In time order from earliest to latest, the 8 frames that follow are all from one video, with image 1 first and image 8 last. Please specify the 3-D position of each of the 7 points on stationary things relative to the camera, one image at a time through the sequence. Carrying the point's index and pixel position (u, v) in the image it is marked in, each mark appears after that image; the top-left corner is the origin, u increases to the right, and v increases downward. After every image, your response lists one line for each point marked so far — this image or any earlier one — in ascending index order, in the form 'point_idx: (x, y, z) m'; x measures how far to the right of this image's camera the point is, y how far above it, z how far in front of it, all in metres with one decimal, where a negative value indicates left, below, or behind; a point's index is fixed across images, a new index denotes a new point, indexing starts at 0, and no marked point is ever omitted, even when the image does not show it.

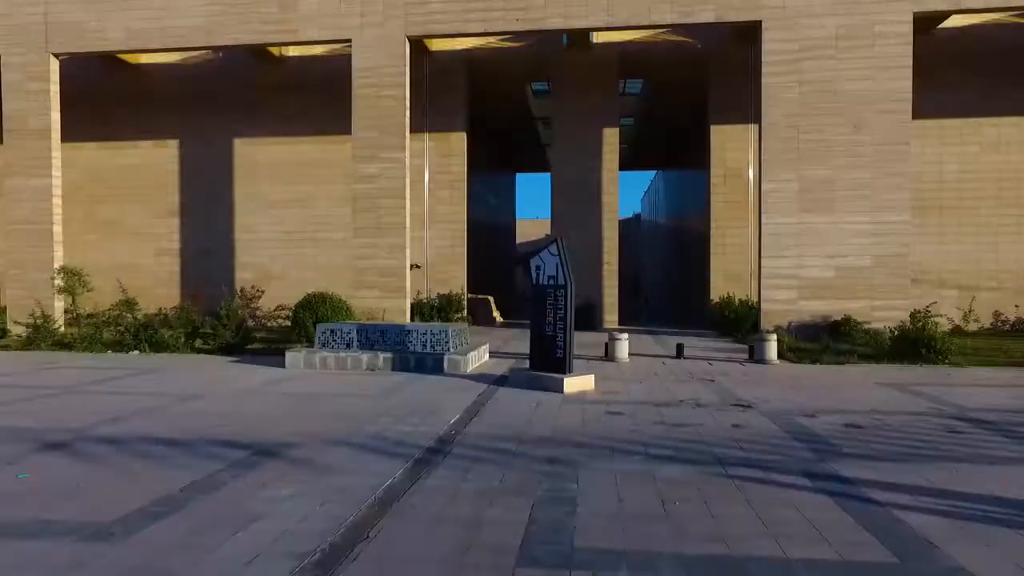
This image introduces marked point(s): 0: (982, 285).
0: (+7.3, +0.1, +9.4) m
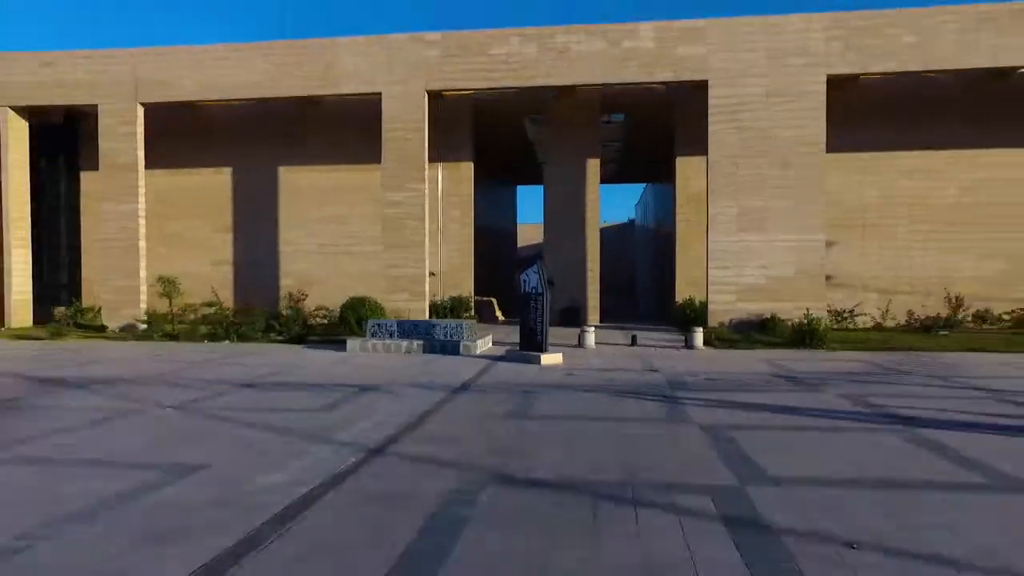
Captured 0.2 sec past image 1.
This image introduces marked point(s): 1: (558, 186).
0: (+7.3, 0.0, +11.5) m
1: (+1.0, +2.1, +13.1) m
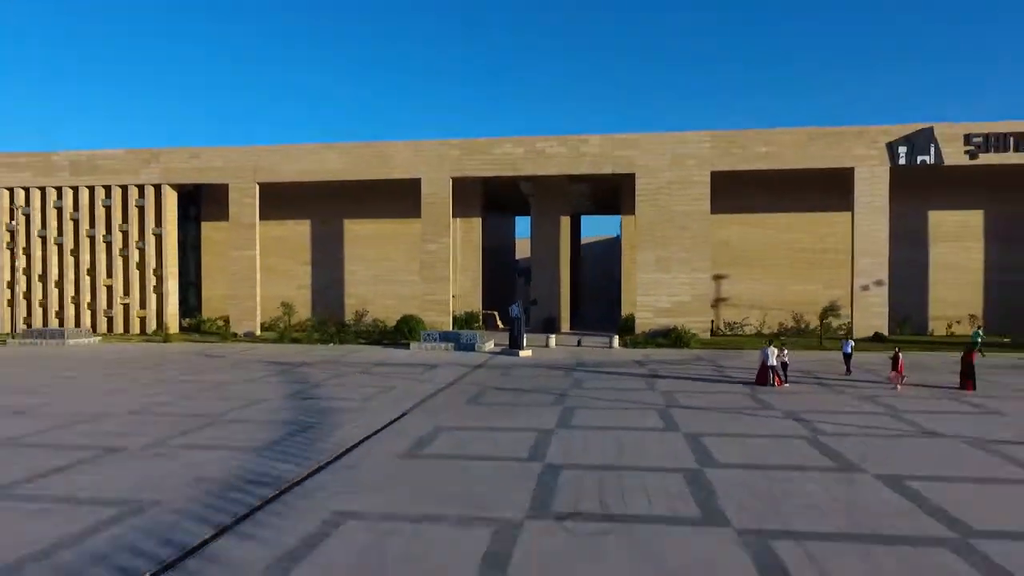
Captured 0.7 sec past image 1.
0: (+7.2, -0.5, +17.1) m
1: (+0.9, +1.5, +18.7) m
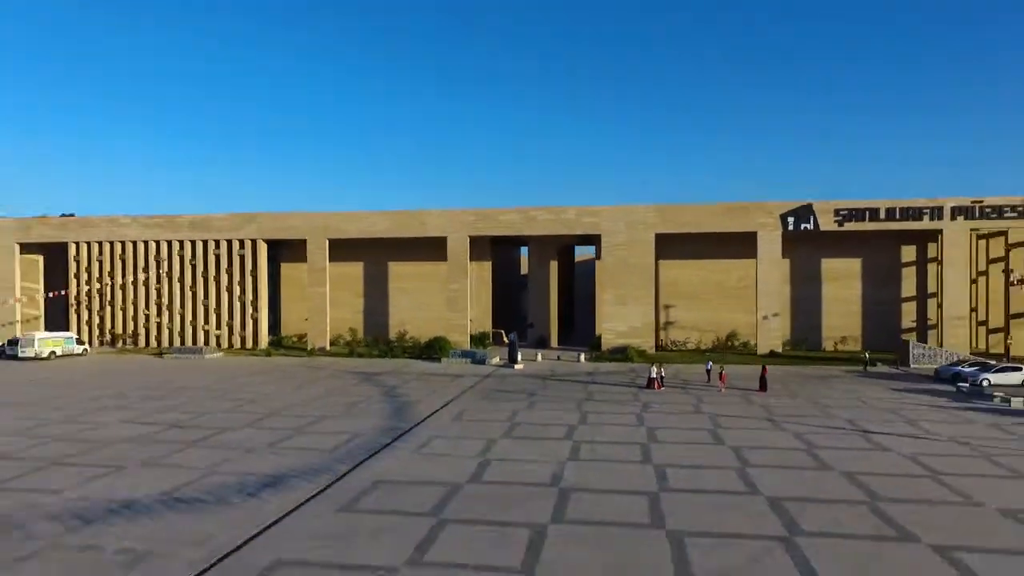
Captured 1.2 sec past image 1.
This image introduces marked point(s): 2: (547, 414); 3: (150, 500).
0: (+7.2, -1.6, +23.3) m
1: (+1.0, +0.5, +25.0) m
2: (+0.7, -2.4, +11.7) m
3: (-4.1, -2.4, +7.2) m
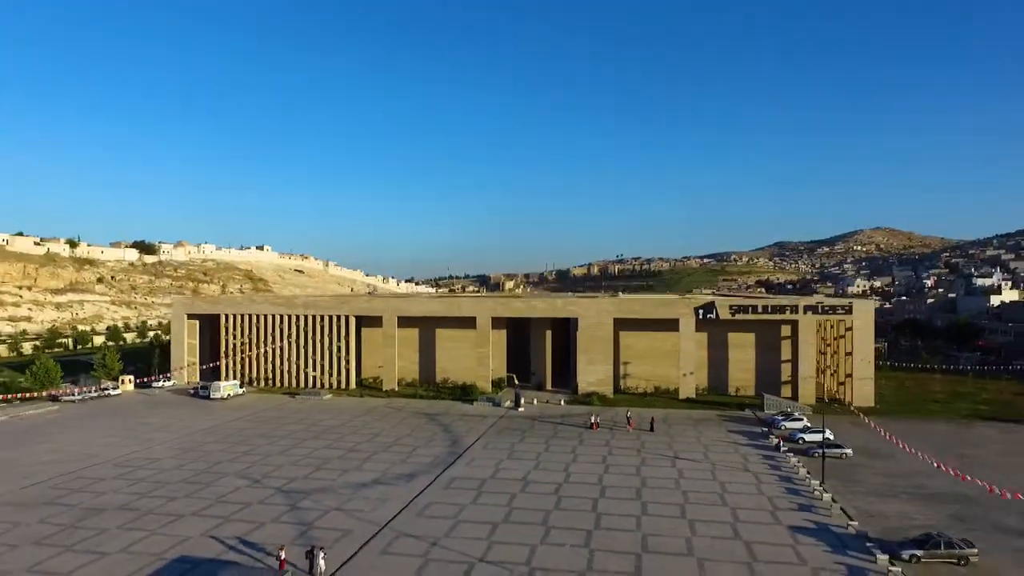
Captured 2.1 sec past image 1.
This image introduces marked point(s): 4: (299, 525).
0: (+7.6, -5.1, +34.6) m
1: (+1.5, -3.1, +36.5) m
2: (+0.7, -5.9, +23.3) m
3: (-4.3, -6.0, +18.9) m
4: (-5.3, -6.0, +15.5) m
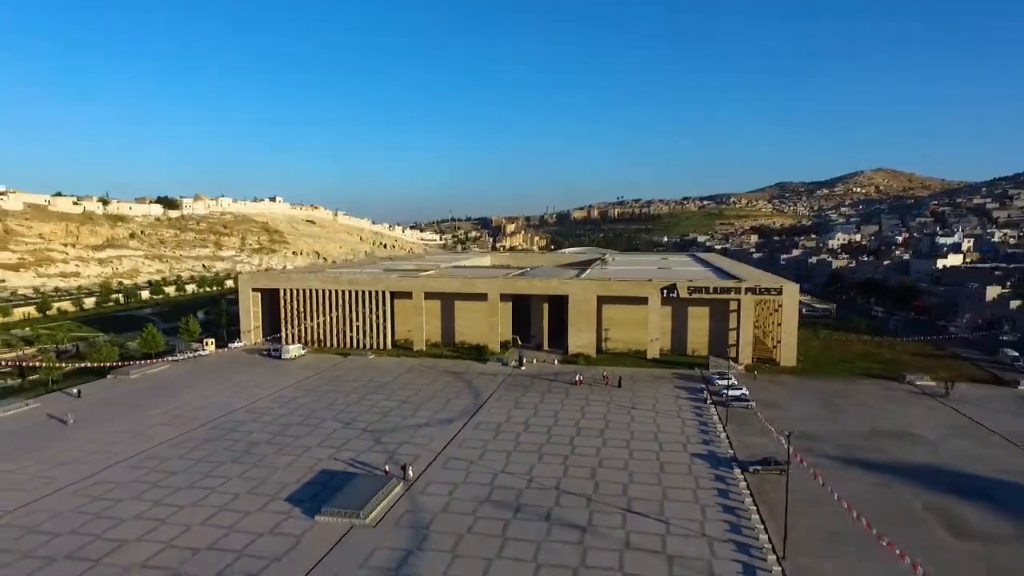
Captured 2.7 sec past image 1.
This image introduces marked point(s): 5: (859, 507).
0: (+7.9, -3.9, +43.6) m
1: (+1.8, -1.6, +45.4) m
2: (+1.0, -5.8, +32.5) m
3: (-4.0, -6.2, +28.1) m
4: (-5.0, -6.6, +24.8) m
5: (+11.0, -6.9, +19.7) m
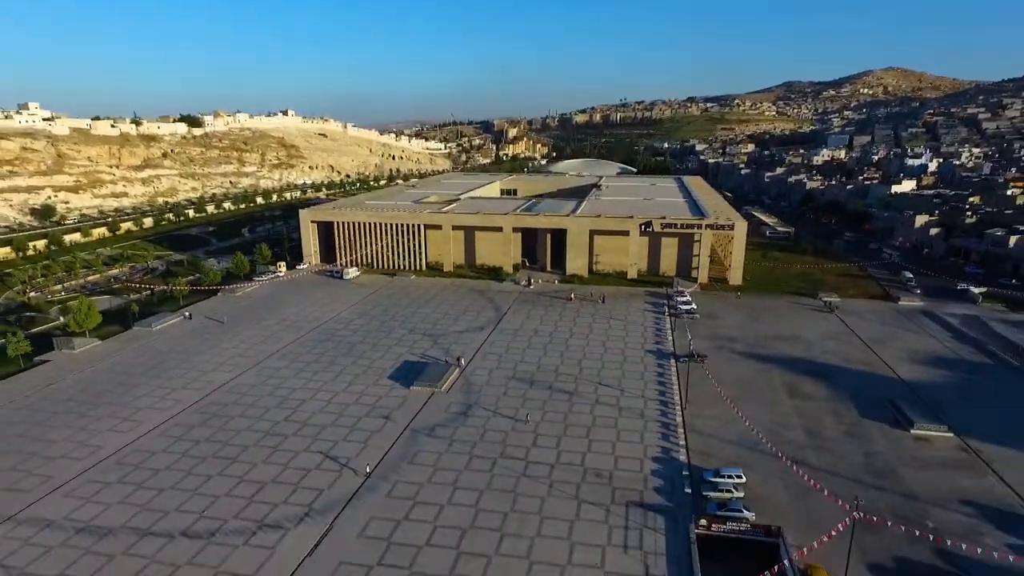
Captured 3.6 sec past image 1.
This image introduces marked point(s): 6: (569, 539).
0: (+8.8, +2.0, +55.2) m
1: (+2.6, +4.5, +56.6) m
2: (+1.8, -1.7, +44.5) m
3: (-3.1, -2.8, +40.3) m
4: (-4.1, -3.7, +37.1) m
5: (+11.9, -4.8, +32.1) m
6: (+1.8, -8.1, +20.0) m
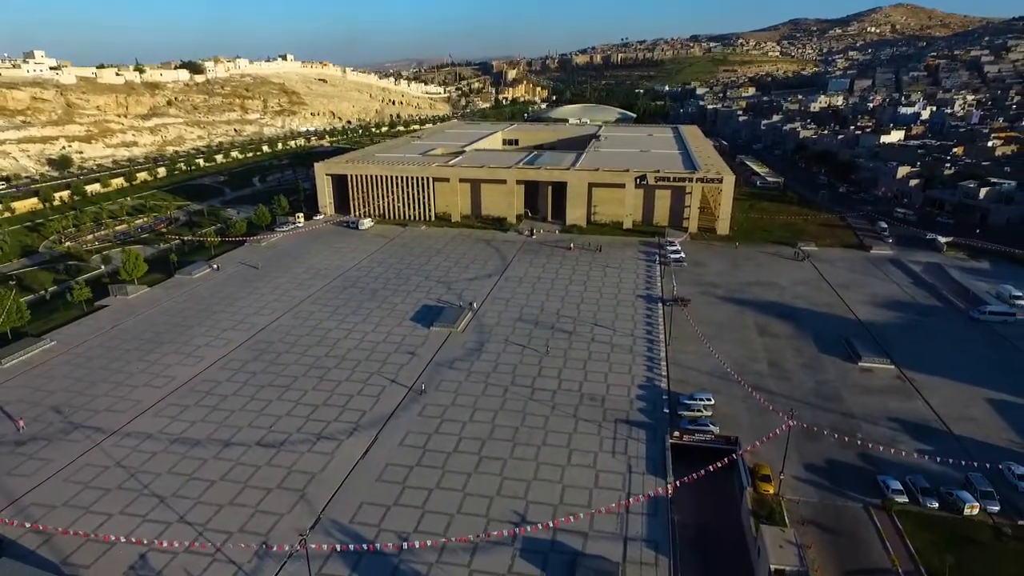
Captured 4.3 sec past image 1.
0: (+9.1, +6.8, +59.2) m
1: (+3.0, +9.5, +60.3) m
2: (+2.2, +2.2, +48.8) m
3: (-2.8, +0.7, +44.7) m
4: (-3.7, -0.5, +41.5) m
5: (+12.3, -2.0, +36.7) m
6: (+2.3, -6.4, +24.9) m
